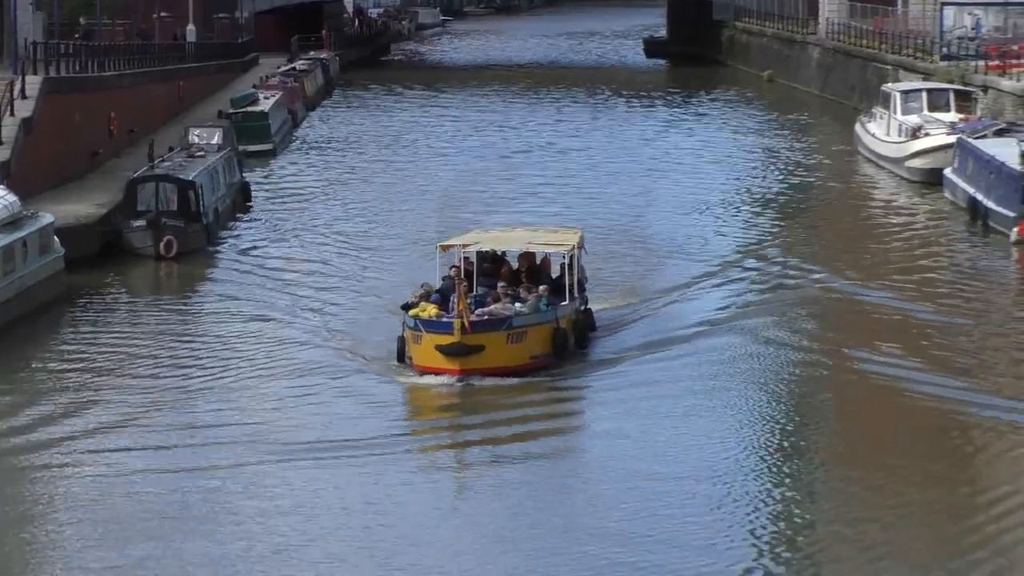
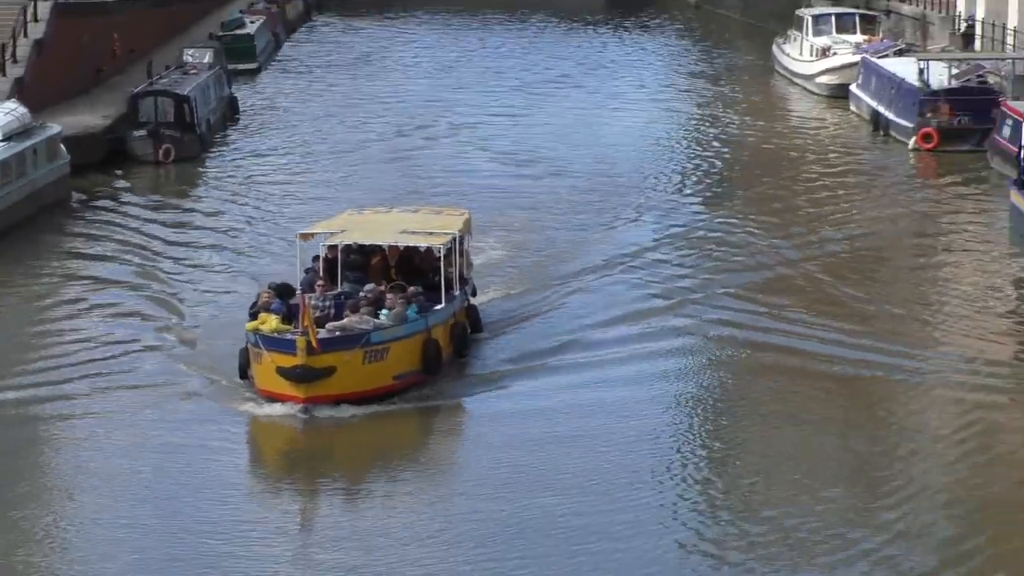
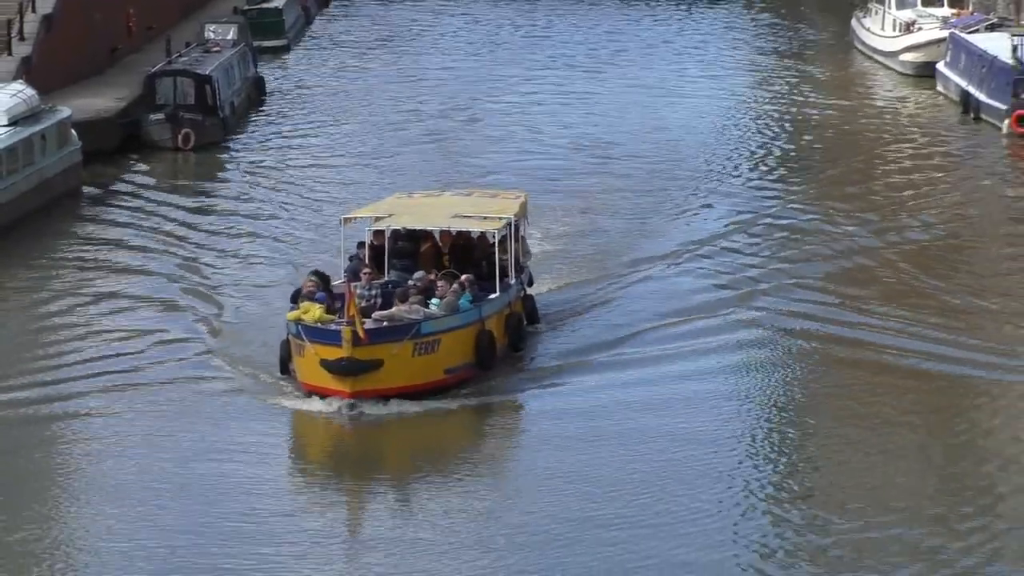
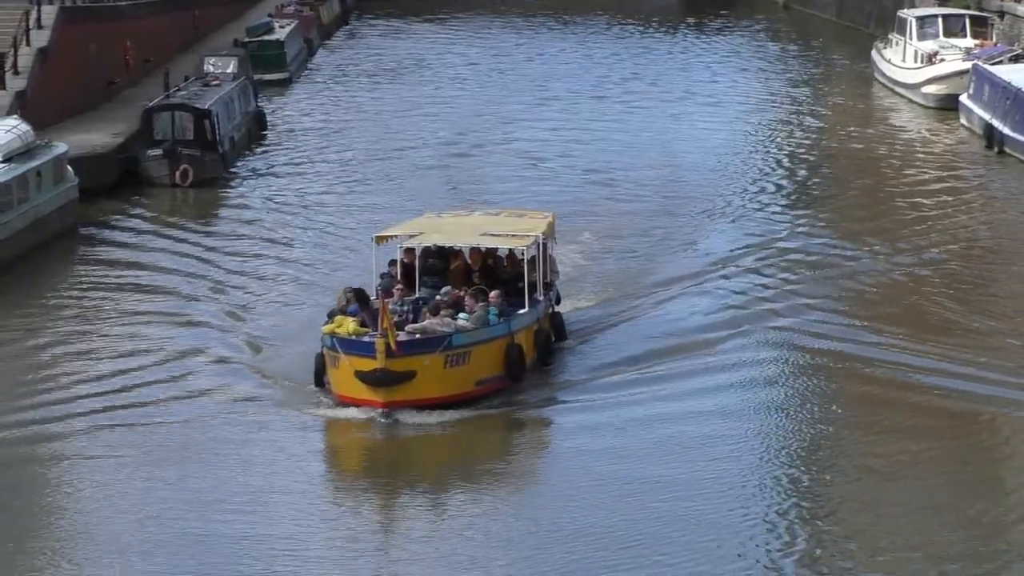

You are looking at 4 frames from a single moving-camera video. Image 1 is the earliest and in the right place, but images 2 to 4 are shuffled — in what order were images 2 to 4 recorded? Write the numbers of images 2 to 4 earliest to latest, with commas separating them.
4, 3, 2
